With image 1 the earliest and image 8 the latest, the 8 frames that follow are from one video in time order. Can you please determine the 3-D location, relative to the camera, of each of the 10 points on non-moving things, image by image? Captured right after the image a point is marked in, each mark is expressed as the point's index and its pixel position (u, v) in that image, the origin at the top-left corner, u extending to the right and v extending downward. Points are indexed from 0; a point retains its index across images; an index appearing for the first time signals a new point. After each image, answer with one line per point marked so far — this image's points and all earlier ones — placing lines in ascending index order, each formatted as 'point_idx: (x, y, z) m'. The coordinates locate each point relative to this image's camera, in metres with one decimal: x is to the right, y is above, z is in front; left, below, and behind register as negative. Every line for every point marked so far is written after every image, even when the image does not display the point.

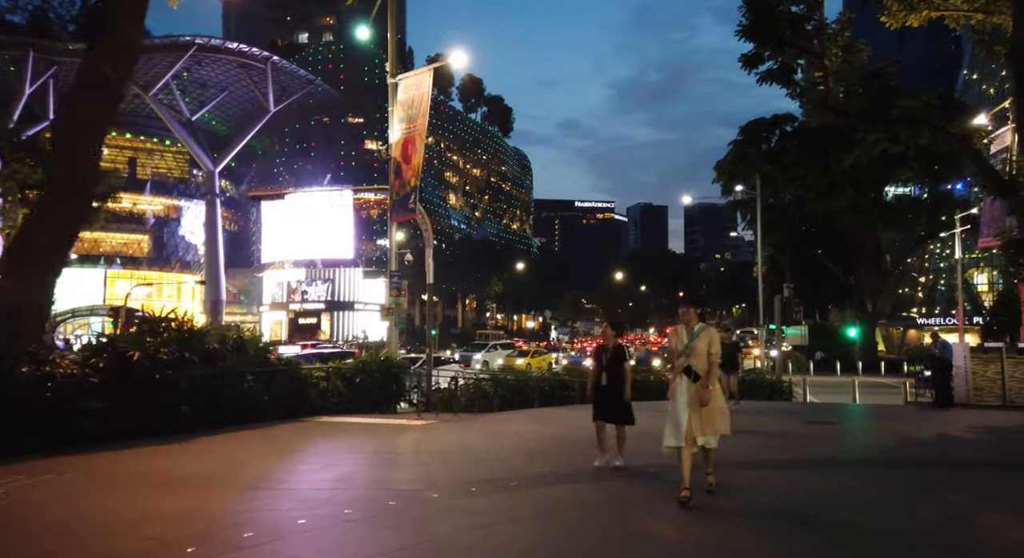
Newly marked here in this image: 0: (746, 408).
0: (+4.0, -2.4, +13.2) m
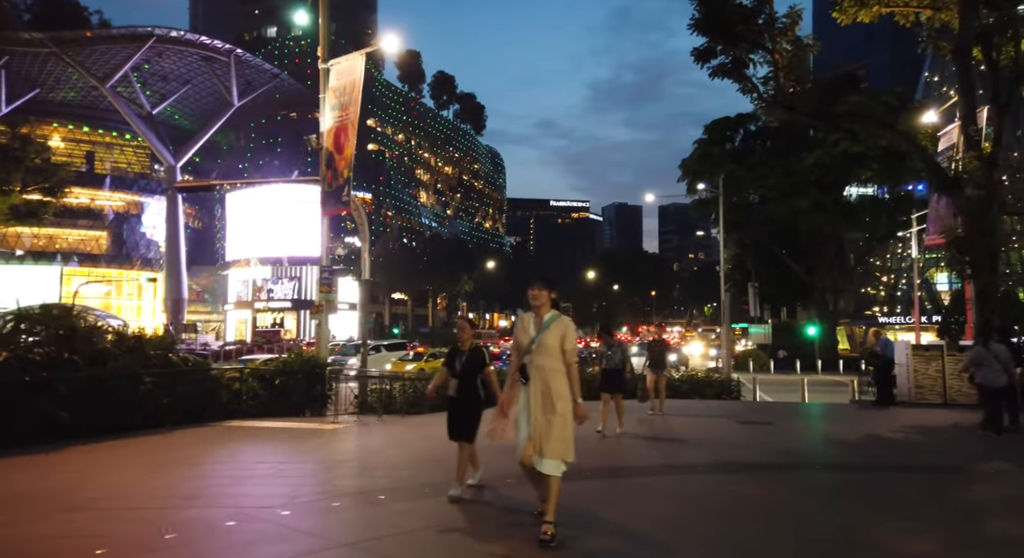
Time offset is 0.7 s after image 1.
0: (+2.8, -2.3, +12.9) m
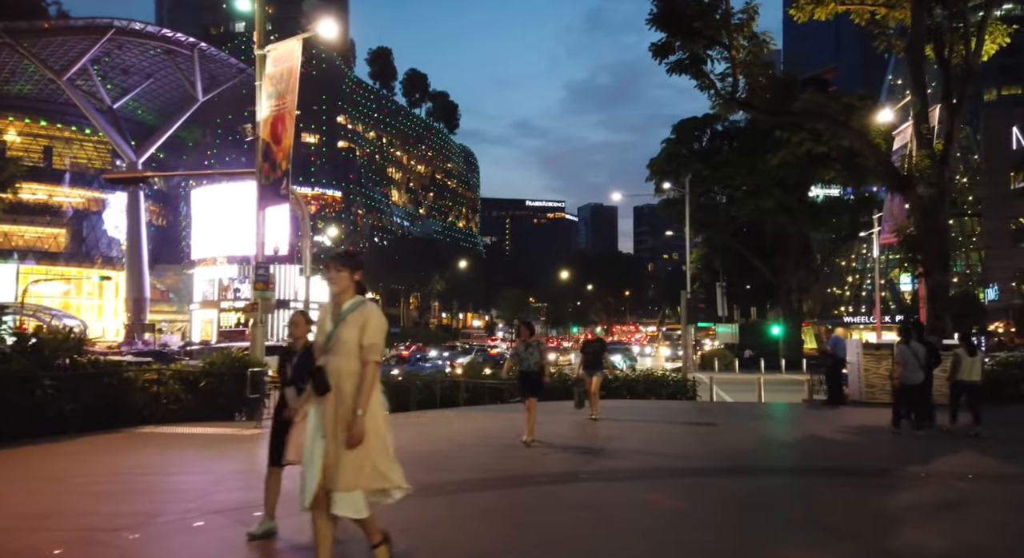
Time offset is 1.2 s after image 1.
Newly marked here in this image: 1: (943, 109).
0: (+1.8, -2.3, +12.5) m
1: (+10.5, +4.1, +18.1) m
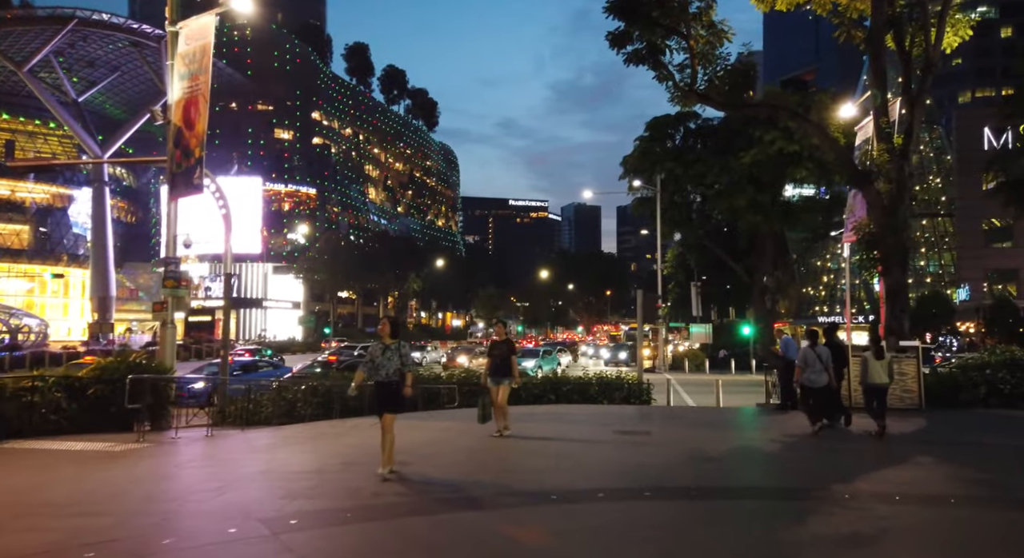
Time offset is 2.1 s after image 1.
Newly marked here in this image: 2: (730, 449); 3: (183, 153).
0: (+0.6, -2.3, +11.7) m
1: (+9.2, +4.2, +17.5) m
2: (+2.6, -2.1, +9.0) m
3: (-5.5, +2.1, +12.2) m
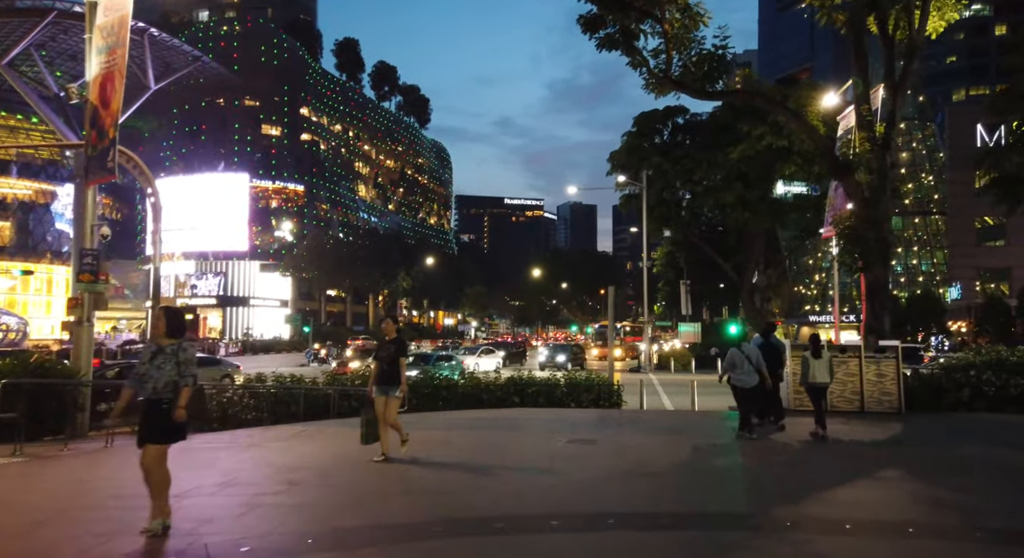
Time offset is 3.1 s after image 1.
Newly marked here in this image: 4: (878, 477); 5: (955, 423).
0: (-0.2, -2.2, +10.8) m
1: (+8.4, +4.3, +16.6) m
2: (+1.8, -2.0, +8.1) m
3: (-6.3, +2.2, +11.3) m
4: (+3.4, -1.8, +6.9) m
5: (+7.5, -2.4, +12.5) m
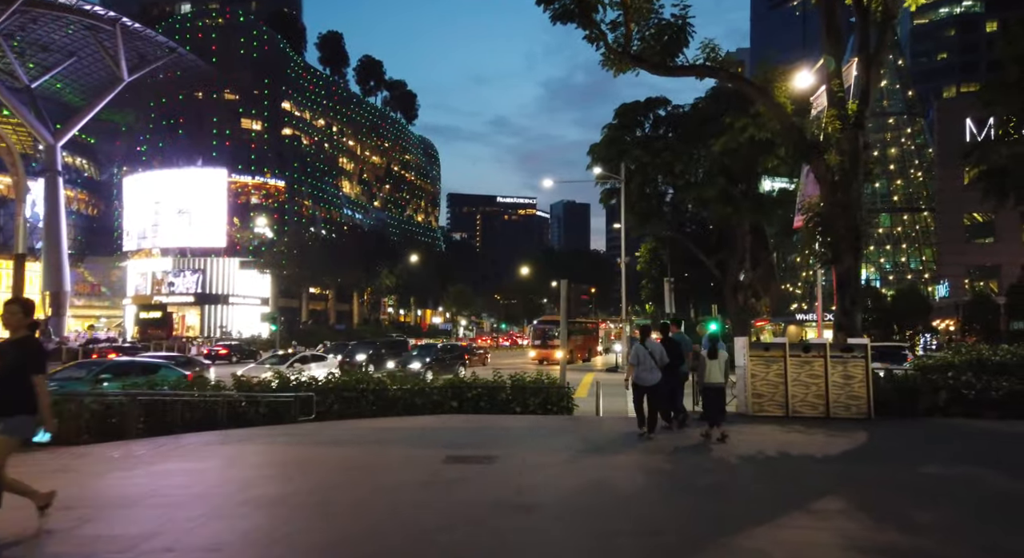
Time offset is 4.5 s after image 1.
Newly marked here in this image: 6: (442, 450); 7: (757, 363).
0: (-1.4, -2.0, +9.3) m
1: (+7.1, +4.4, +15.2) m
2: (+0.6, -1.8, +6.6) m
3: (-7.5, +2.4, +9.8) m
4: (+2.2, -1.7, +5.4) m
5: (+6.2, -2.3, +11.1) m
6: (-0.7, -2.0, +8.6) m
7: (+4.1, -1.4, +12.3) m
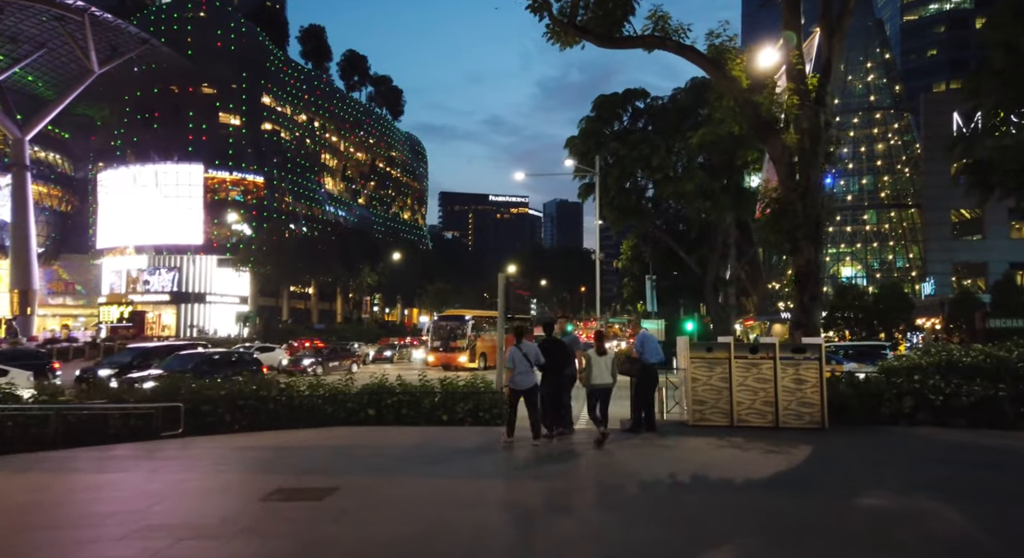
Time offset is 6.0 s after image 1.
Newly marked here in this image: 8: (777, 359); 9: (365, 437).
0: (-2.8, -1.9, +7.8) m
1: (+5.8, +4.5, +13.8) m
2: (-0.7, -1.7, +5.2) m
3: (-8.8, +2.5, +8.2) m
4: (+0.9, -1.6, +4.0) m
5: (+4.9, -2.1, +9.6) m
6: (-2.1, -1.8, +7.2) m
7: (+2.7, -1.3, +10.9) m
8: (+3.9, -1.2, +10.9) m
9: (-1.9, -2.1, +10.1) m
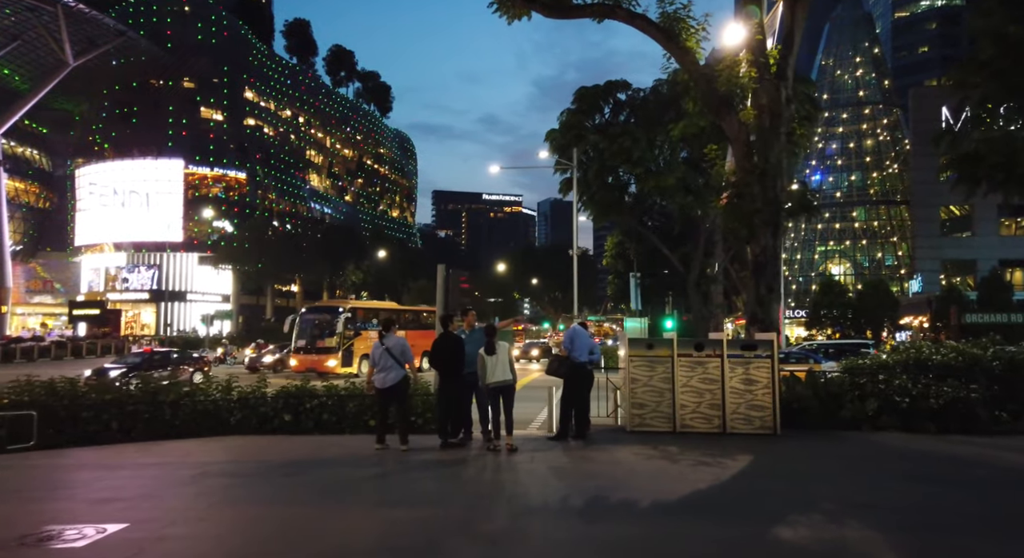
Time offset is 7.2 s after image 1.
0: (-3.8, -1.7, +6.7) m
1: (+4.6, +4.7, +12.6) m
2: (-1.8, -1.5, +4.0) m
3: (-9.9, +2.6, +7.0) m
4: (-0.1, -1.4, +2.8) m
5: (+3.8, -2.0, +8.5) m
6: (-3.1, -1.7, +6.0) m
7: (+1.6, -1.1, +9.7) m
8: (+2.8, -1.0, +9.7) m
9: (-3.0, -1.9, +8.9) m
